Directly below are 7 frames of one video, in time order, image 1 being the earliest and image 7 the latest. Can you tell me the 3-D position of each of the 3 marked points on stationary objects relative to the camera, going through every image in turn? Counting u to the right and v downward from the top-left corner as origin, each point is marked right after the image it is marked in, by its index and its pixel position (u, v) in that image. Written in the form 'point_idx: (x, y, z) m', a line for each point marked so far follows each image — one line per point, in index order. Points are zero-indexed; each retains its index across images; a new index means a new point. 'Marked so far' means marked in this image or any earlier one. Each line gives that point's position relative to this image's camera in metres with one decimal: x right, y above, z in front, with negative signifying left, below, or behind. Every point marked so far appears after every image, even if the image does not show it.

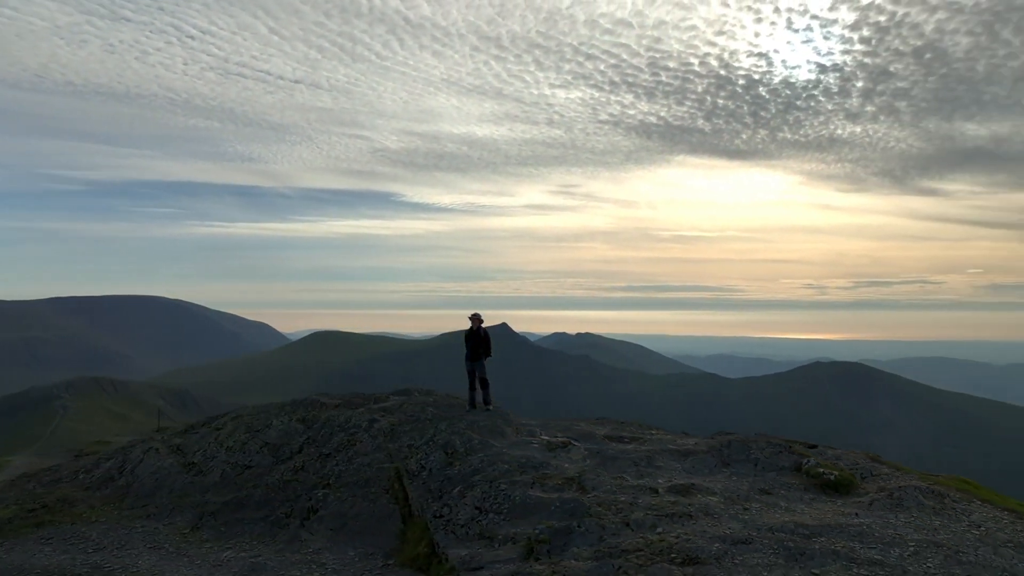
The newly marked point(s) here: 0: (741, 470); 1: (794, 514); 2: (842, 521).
0: (+6.3, -5.0, +19.9) m
1: (+6.6, -5.3, +16.7) m
2: (+7.5, -5.2, +16.2) m
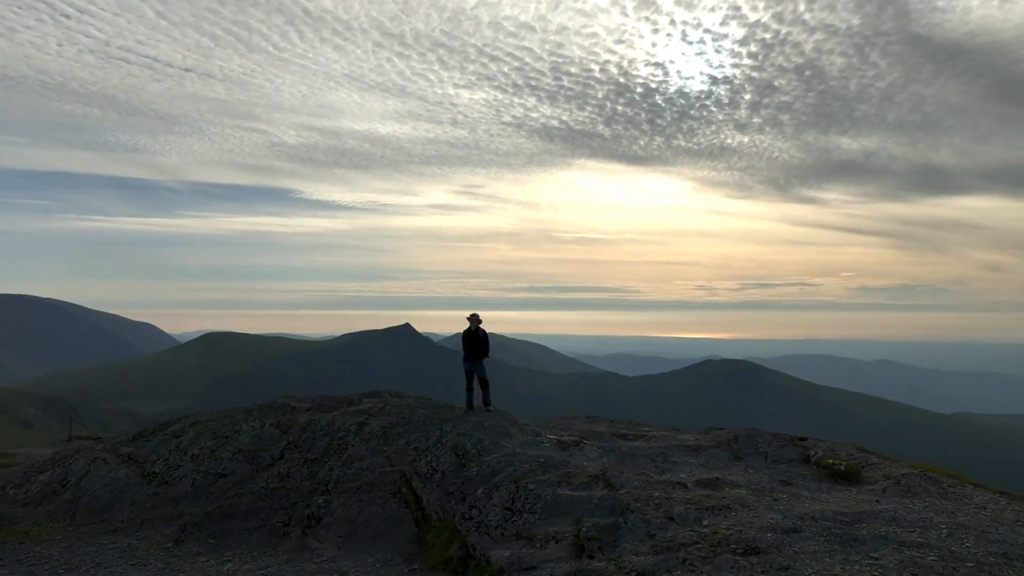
0: (+7.0, -5.1, +20.9) m
1: (+7.7, -5.3, +17.8) m
2: (+8.7, -5.3, +17.4) m
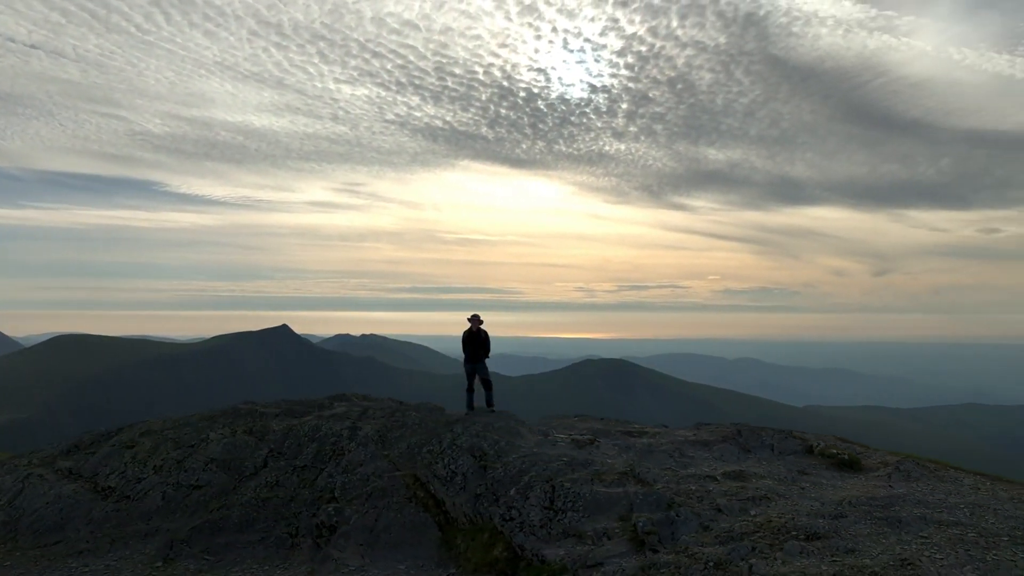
0: (+7.7, -5.2, +22.2) m
1: (+8.9, -5.4, +19.2) m
2: (+10.0, -5.4, +19.0) m
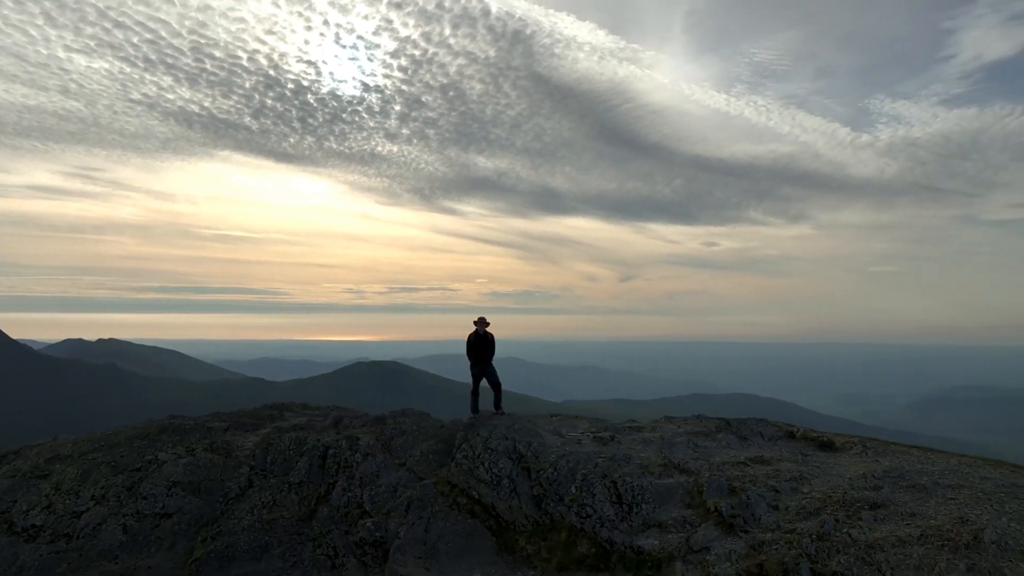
0: (+8.6, -5.4, +25.1) m
1: (+10.6, -5.6, +22.6) m
2: (+11.8, -5.6, +22.8) m
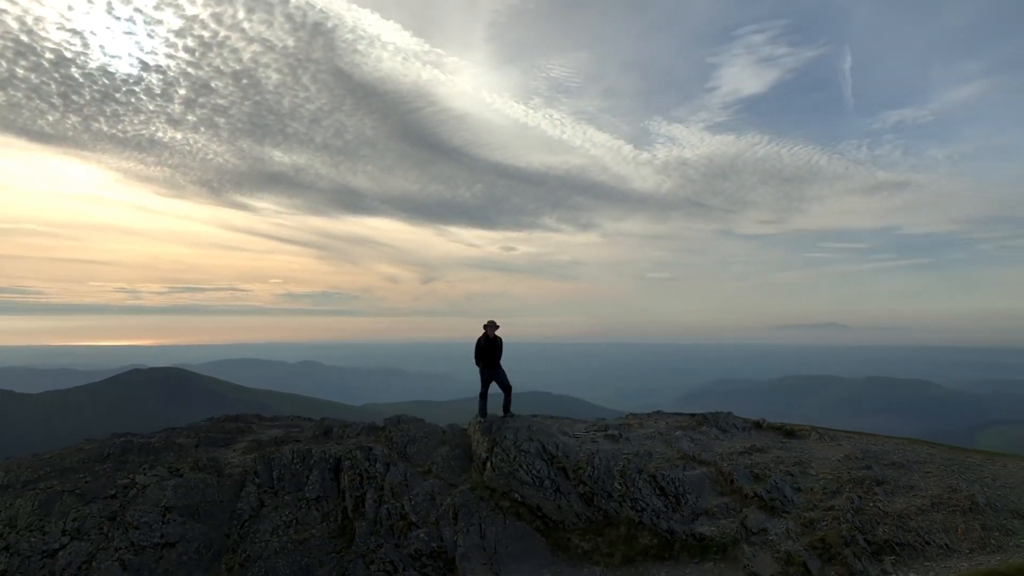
0: (+8.7, -5.6, +27.8) m
1: (+11.3, -5.9, +25.9) m
2: (+12.3, -5.9, +26.3) m
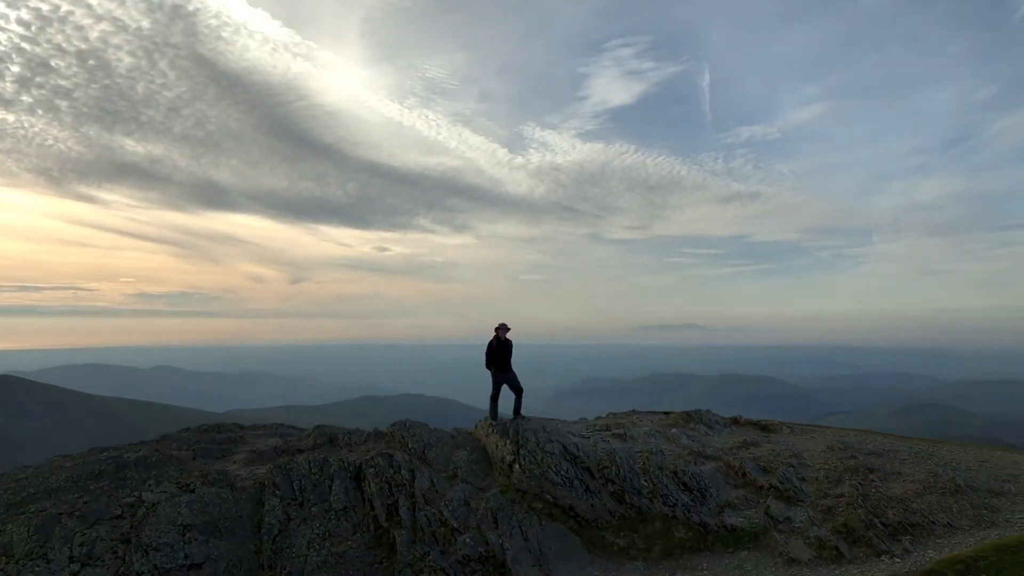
0: (+8.6, -5.8, +29.4) m
1: (+11.5, -6.1, +28.0) m
2: (+12.4, -6.0, +28.6) m
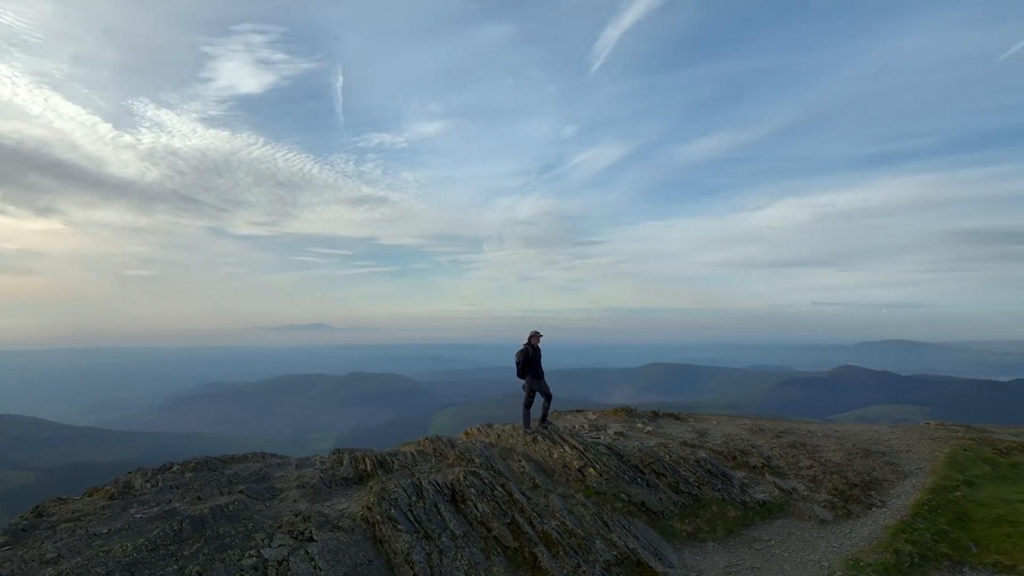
0: (+6.7, -6.2, +33.3) m
1: (+9.9, -6.5, +33.5) m
2: (+10.5, -6.5, +34.4) m
